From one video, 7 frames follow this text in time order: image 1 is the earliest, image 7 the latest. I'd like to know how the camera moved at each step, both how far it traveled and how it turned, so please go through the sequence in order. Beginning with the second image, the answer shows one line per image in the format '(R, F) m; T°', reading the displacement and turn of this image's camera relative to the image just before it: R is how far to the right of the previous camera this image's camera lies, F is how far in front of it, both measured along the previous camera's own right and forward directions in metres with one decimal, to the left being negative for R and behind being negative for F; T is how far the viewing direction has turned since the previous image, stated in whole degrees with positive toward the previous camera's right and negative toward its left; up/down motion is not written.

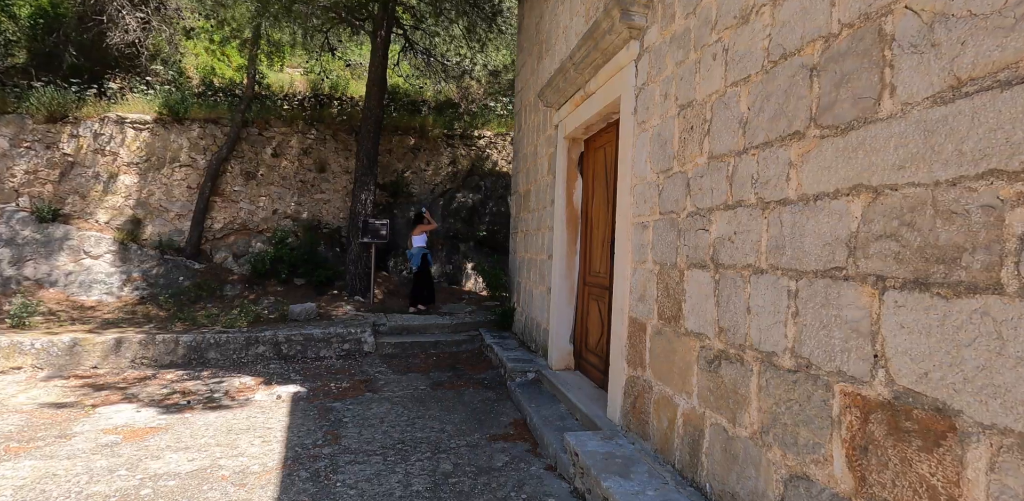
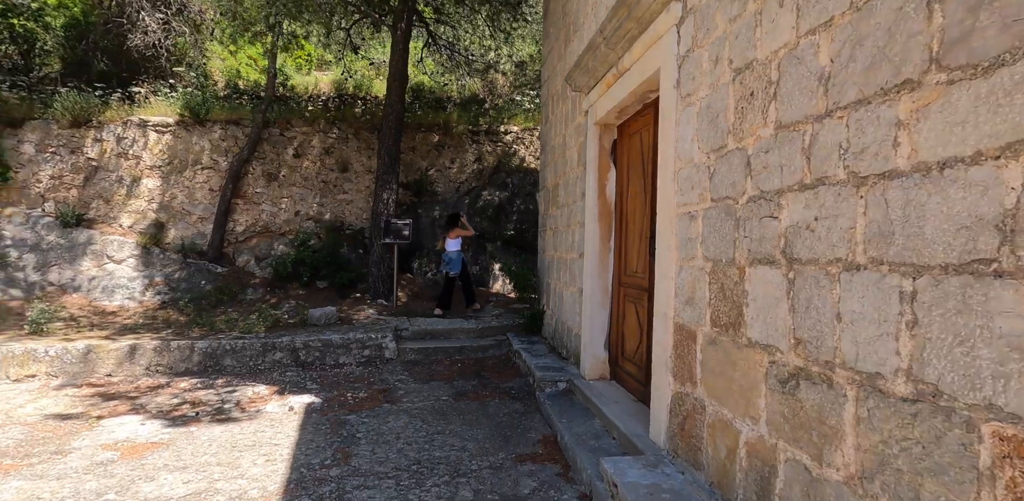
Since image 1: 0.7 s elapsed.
(0.0, +0.5) m; -3°
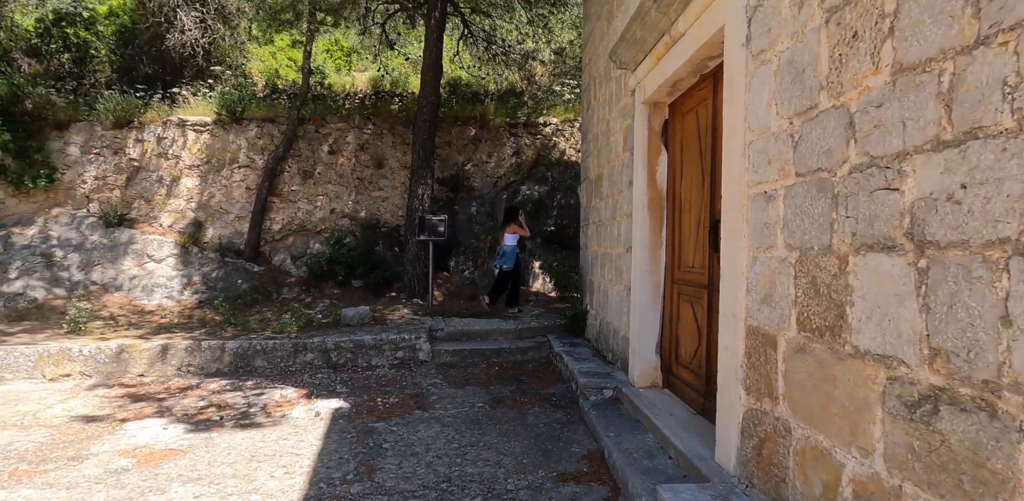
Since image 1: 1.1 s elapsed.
(0.0, +0.4) m; -4°
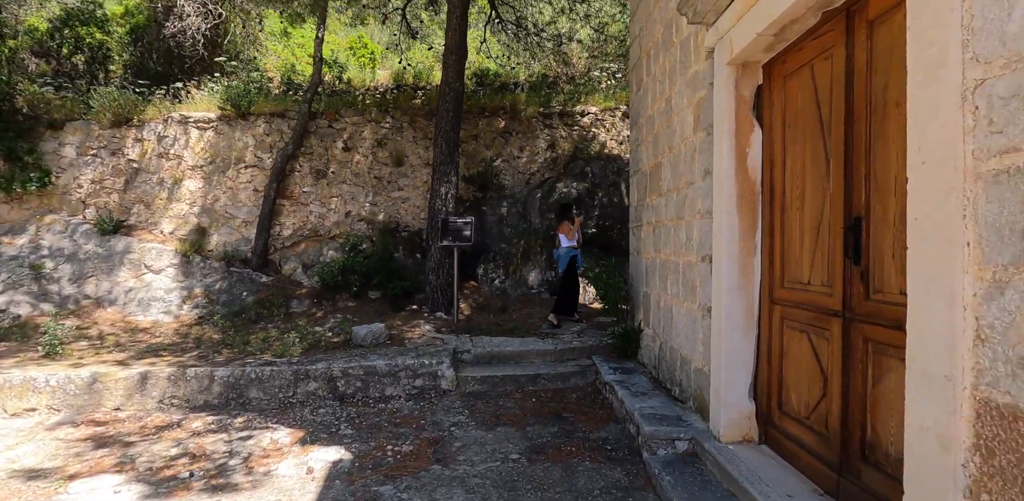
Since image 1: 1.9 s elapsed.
(-0.1, +1.0) m; -3°
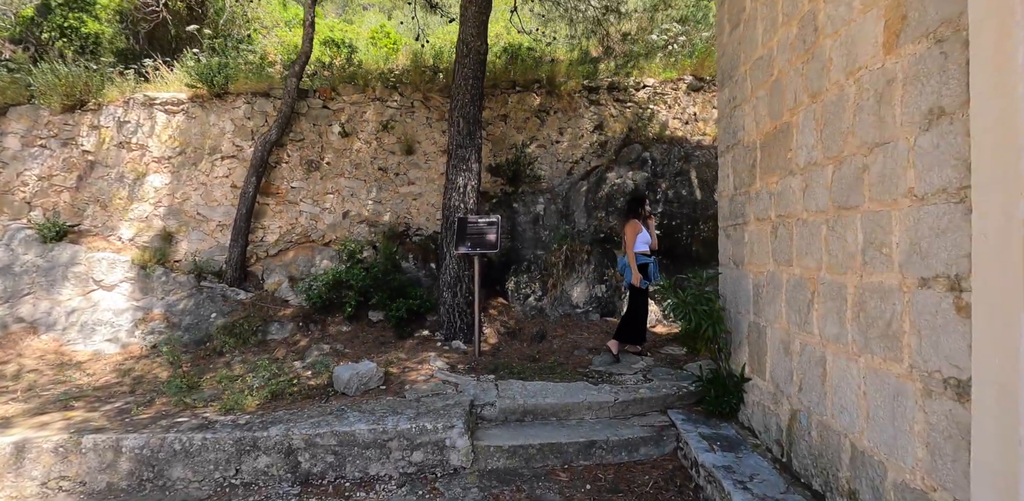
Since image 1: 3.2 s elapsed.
(0.0, +1.7) m; -4°
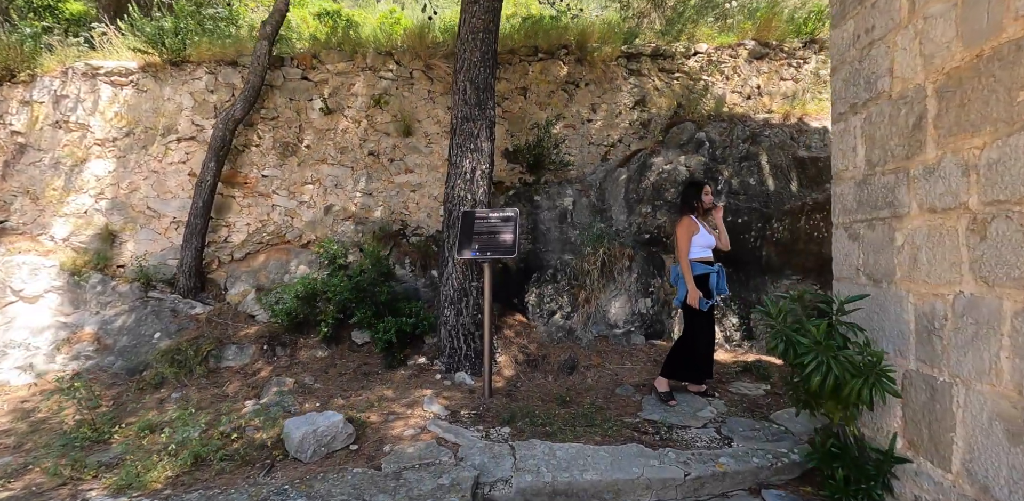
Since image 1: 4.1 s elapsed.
(0.0, +1.3) m; -2°
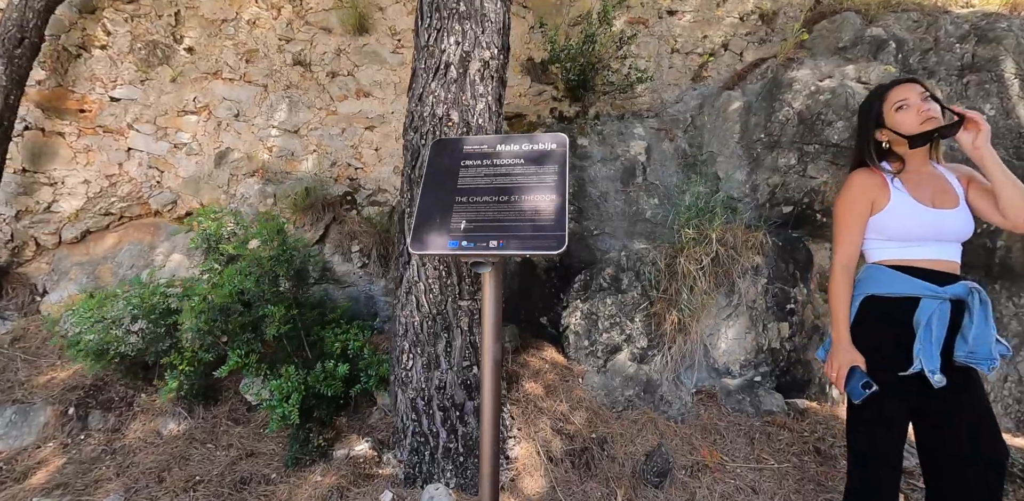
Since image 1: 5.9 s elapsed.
(-0.1, +2.2) m; -1°
